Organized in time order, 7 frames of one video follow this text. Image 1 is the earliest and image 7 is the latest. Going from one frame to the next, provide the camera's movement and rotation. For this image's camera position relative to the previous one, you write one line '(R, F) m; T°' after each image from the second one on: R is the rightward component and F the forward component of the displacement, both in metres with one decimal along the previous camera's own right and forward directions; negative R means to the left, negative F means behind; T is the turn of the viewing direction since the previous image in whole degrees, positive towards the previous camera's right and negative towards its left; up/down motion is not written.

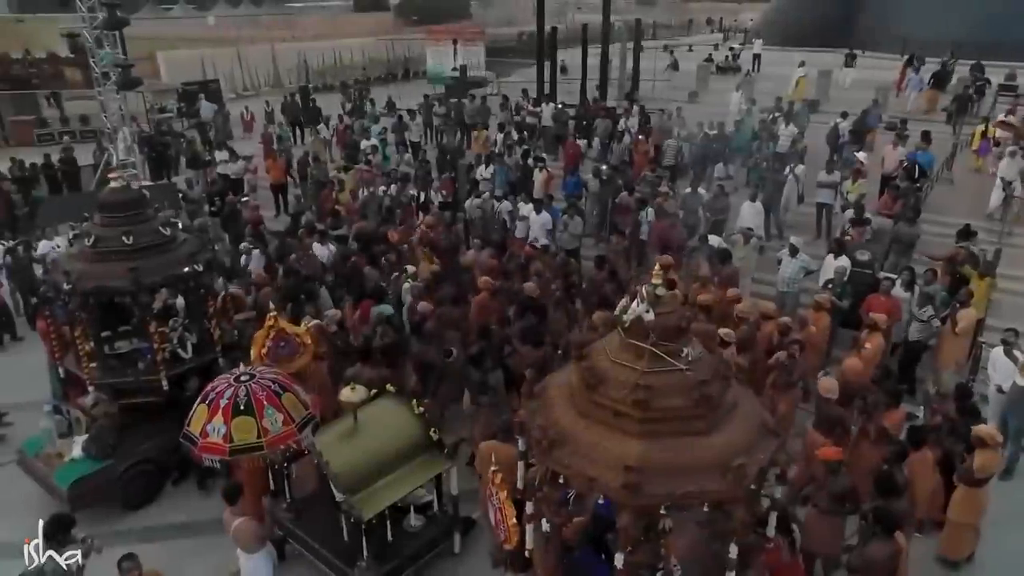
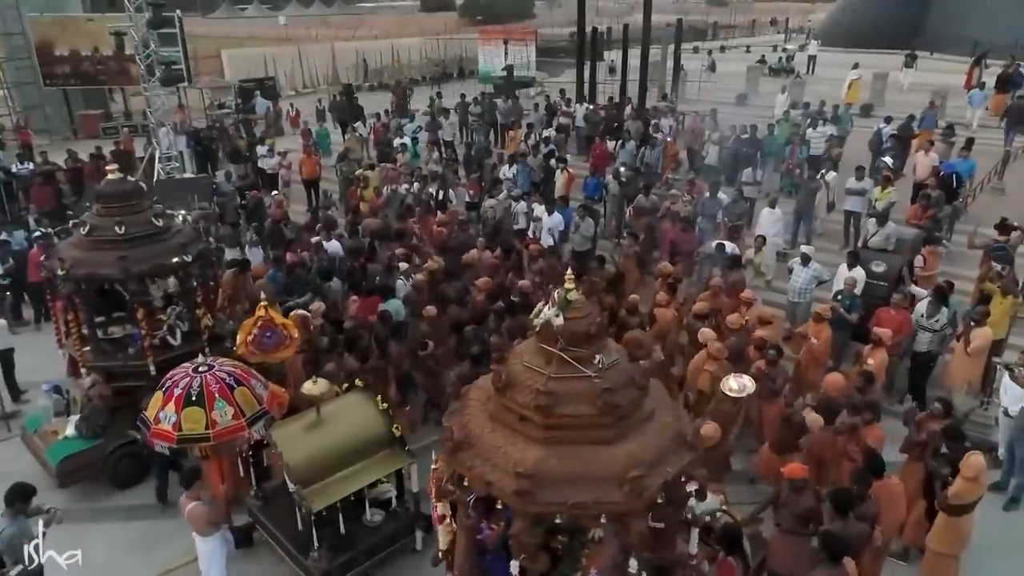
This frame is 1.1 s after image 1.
(+0.8, +0.1) m; -5°
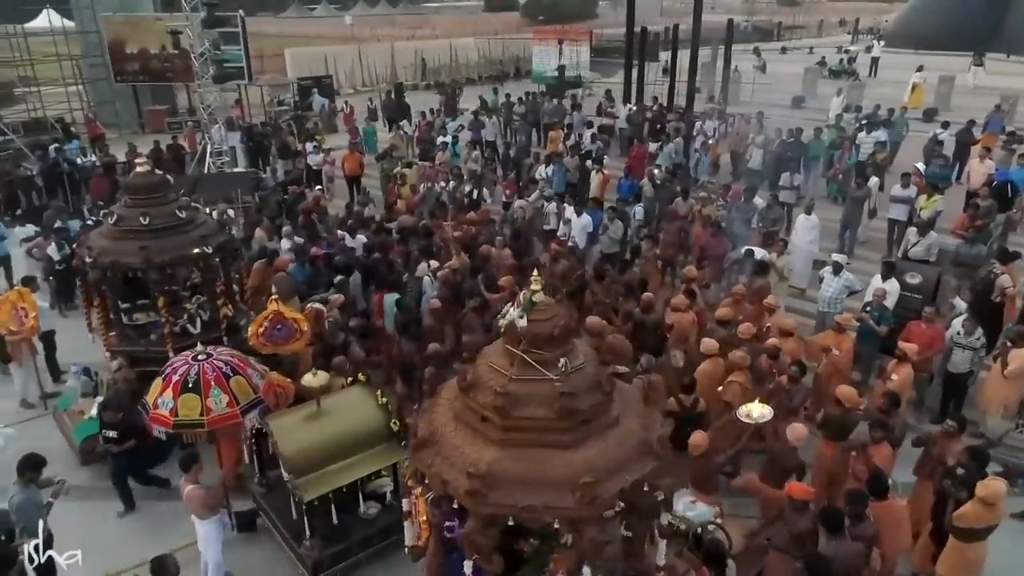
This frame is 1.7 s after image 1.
(+0.5, 0.0) m; -5°
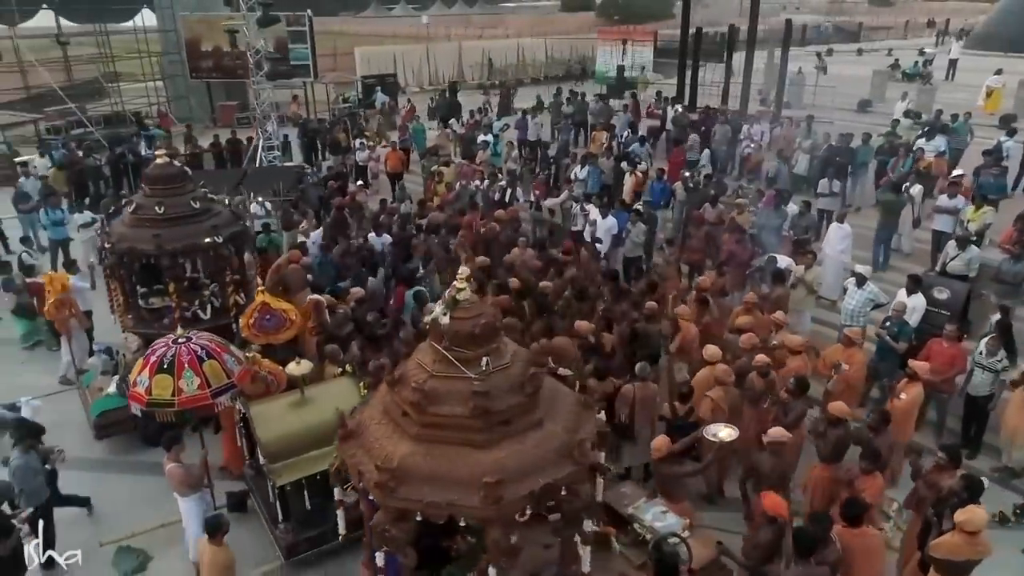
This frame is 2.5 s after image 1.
(+0.8, 0.0) m; -6°
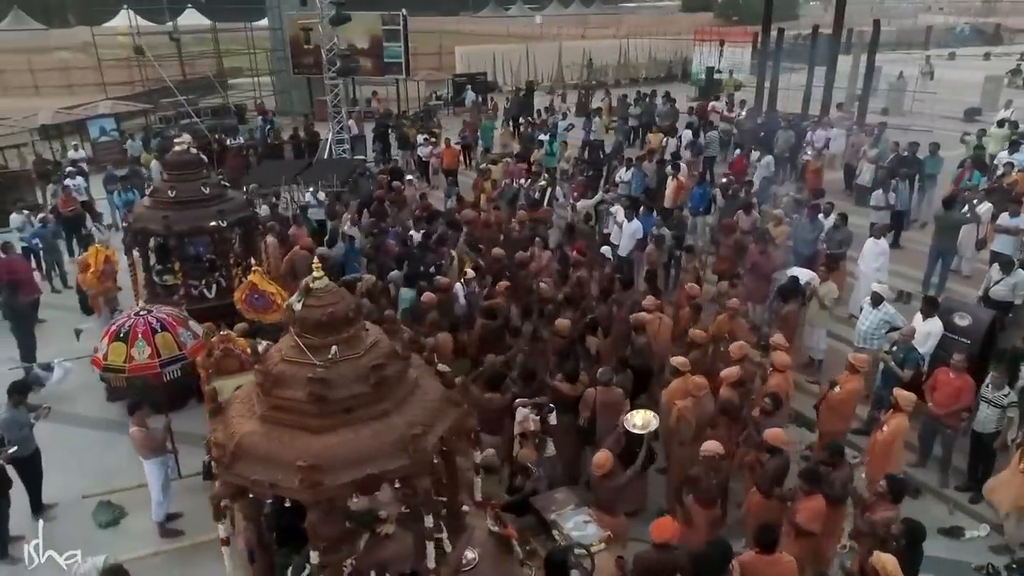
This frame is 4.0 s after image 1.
(+1.4, +0.1) m; -9°
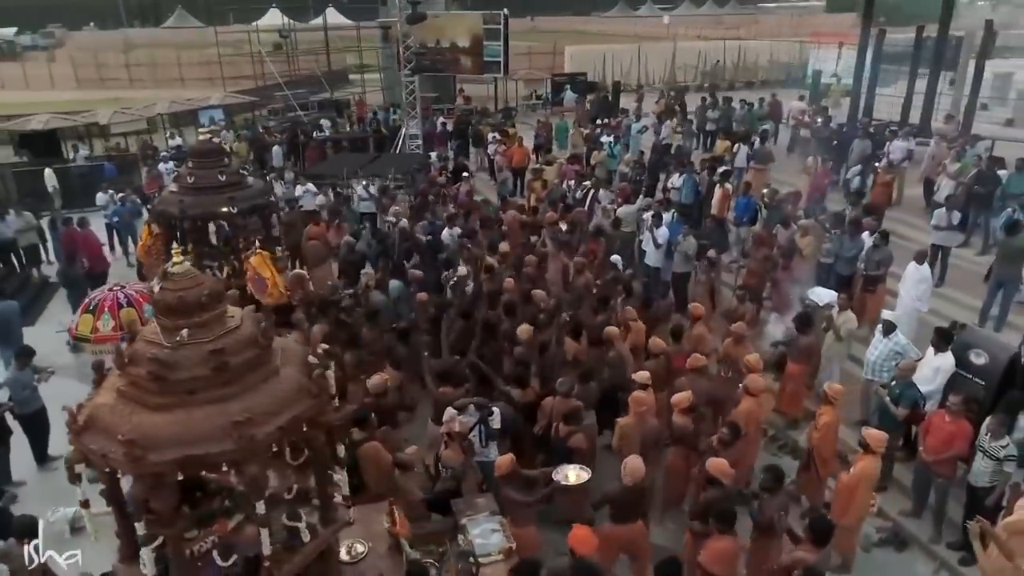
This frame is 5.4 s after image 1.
(+1.5, +0.2) m; -10°
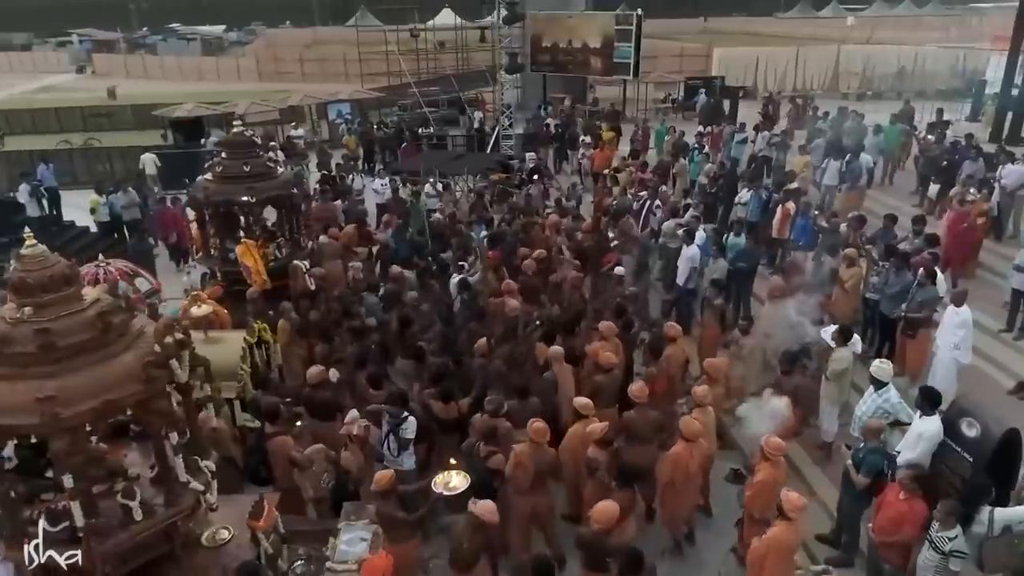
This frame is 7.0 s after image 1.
(+2.0, +0.4) m; -13°
